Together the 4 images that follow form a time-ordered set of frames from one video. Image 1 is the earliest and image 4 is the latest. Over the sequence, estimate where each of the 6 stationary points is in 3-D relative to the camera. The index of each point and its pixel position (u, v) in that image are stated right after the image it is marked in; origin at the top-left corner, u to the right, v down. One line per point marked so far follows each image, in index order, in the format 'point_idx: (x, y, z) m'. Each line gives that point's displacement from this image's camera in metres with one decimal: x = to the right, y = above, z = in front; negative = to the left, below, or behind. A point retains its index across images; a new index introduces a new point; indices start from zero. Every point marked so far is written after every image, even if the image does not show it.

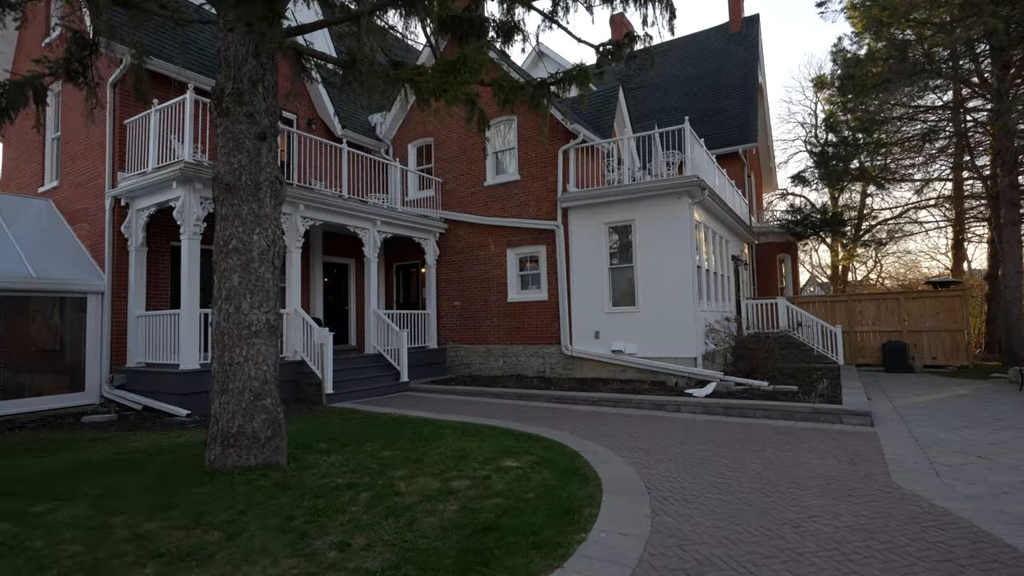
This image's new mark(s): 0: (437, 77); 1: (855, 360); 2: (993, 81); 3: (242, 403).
0: (-0.8, +2.5, +6.5) m
1: (+9.9, -2.1, +15.4) m
2: (+13.6, +5.9, +15.1) m
3: (-2.5, -1.1, +4.9) m
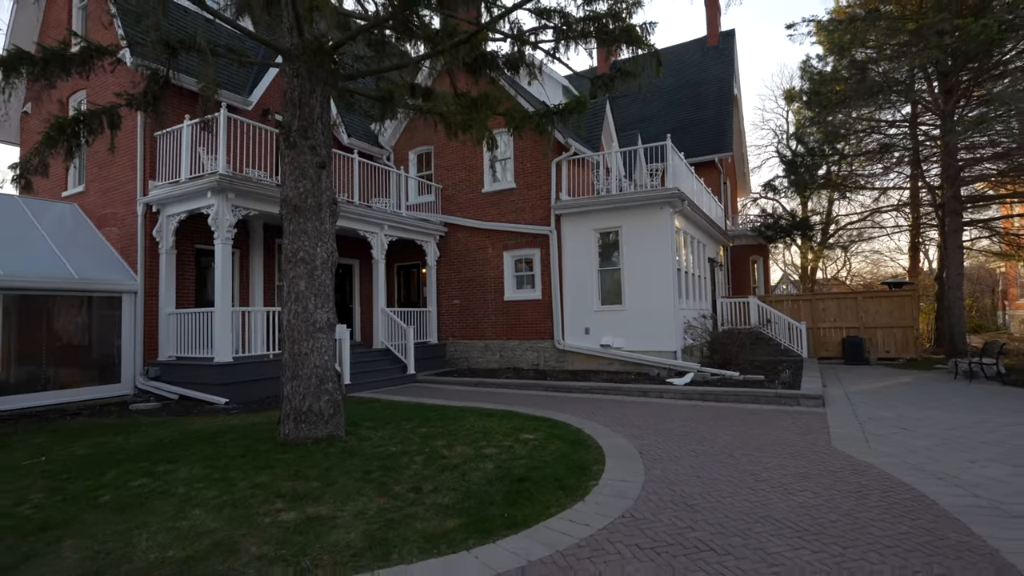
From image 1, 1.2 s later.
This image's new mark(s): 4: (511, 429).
0: (-0.7, +2.5, +7.6) m
1: (+9.8, -2.1, +16.9) m
2: (+13.5, +5.9, +16.7) m
3: (-2.3, -1.1, +6.0) m
4: (0.0, -1.8, +7.0) m
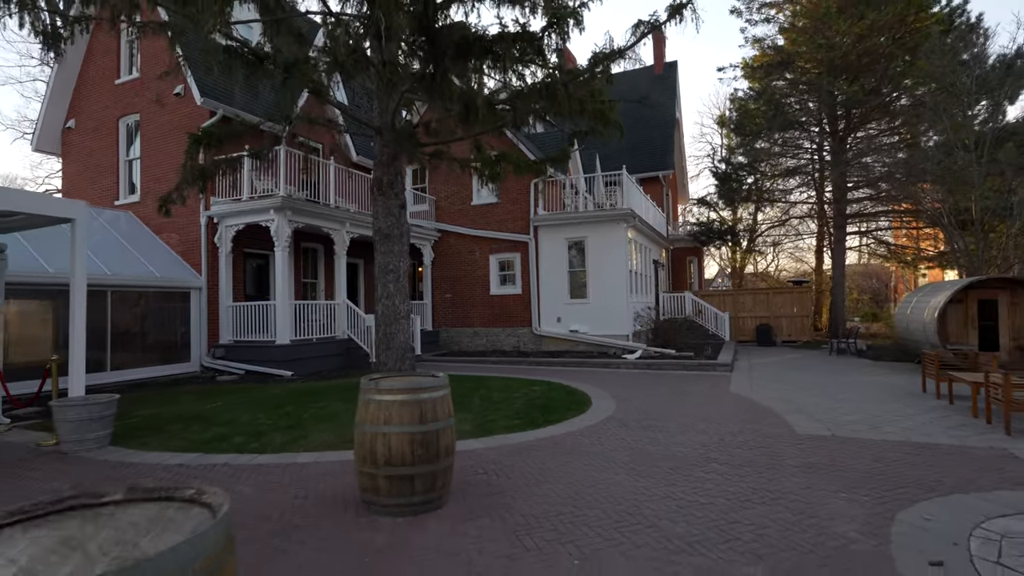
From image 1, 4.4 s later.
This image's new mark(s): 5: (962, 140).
0: (-0.5, +2.5, +10.7) m
1: (+9.0, -2.0, +21.1) m
2: (+12.7, +5.9, +21.1) m
3: (-1.9, -1.1, +9.0) m
4: (+0.2, -1.9, +10.3) m
5: (+13.4, +4.4, +15.8) m
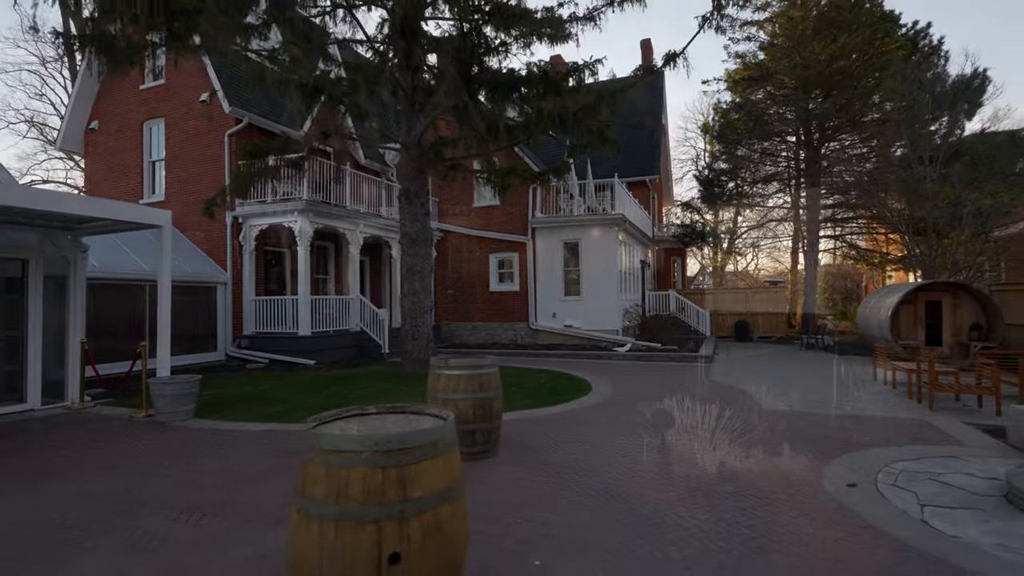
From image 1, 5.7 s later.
0: (-0.3, +2.5, +12.0) m
1: (+8.8, -1.9, +22.7) m
2: (+12.6, +5.9, +22.7) m
3: (-1.7, -1.1, +10.3) m
4: (+0.4, -1.8, +11.6) m
5: (+13.5, +4.4, +17.5) m
